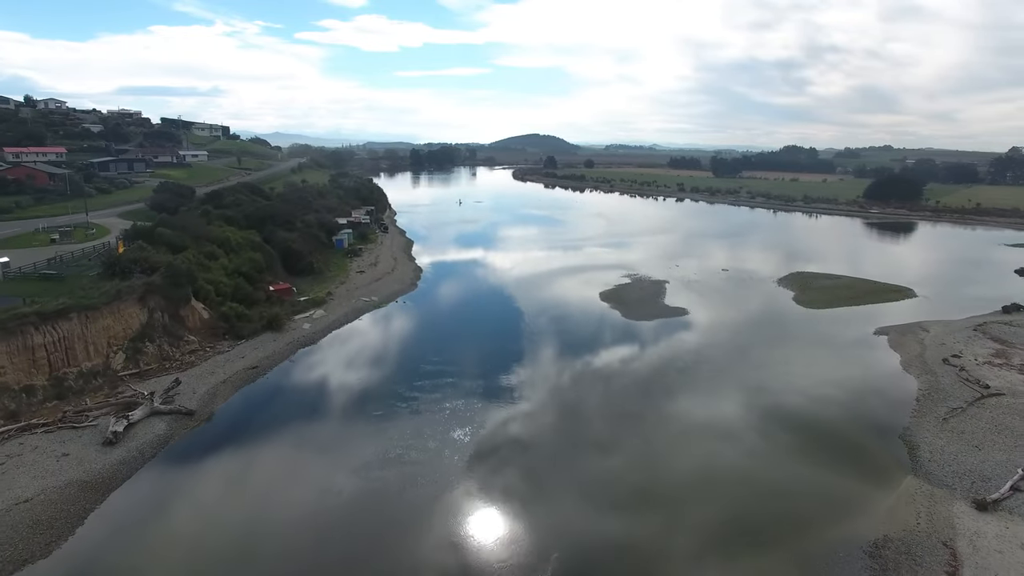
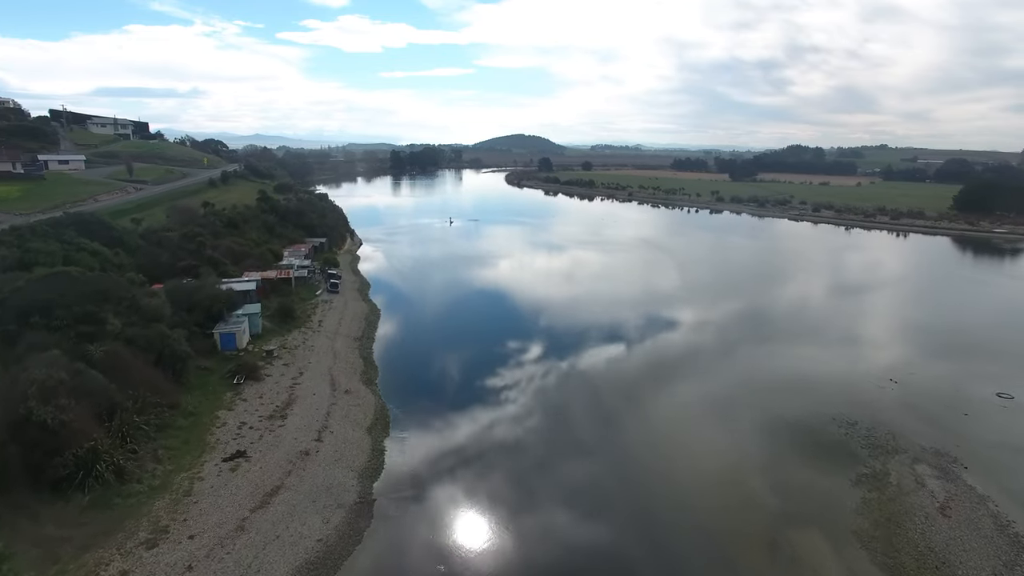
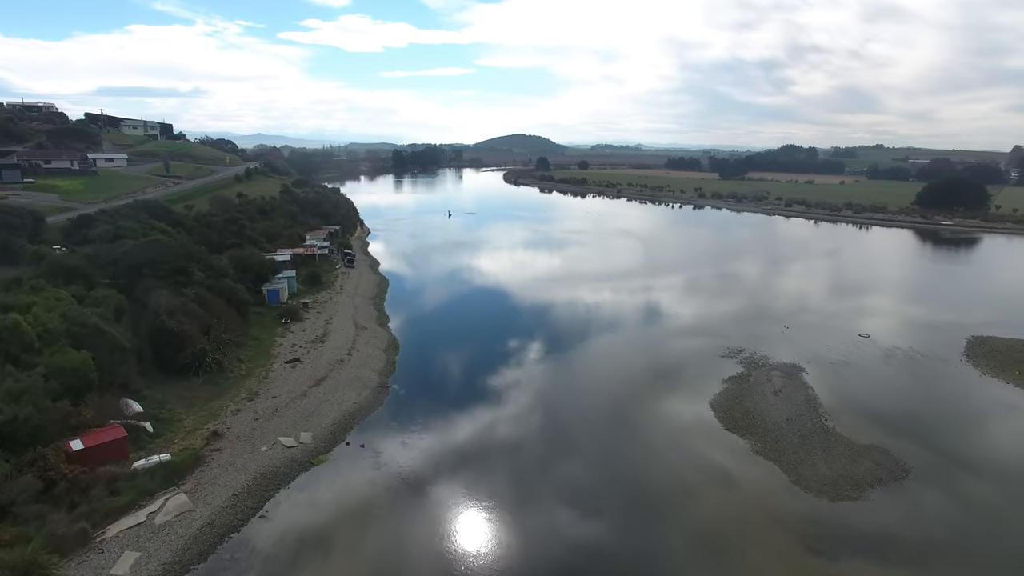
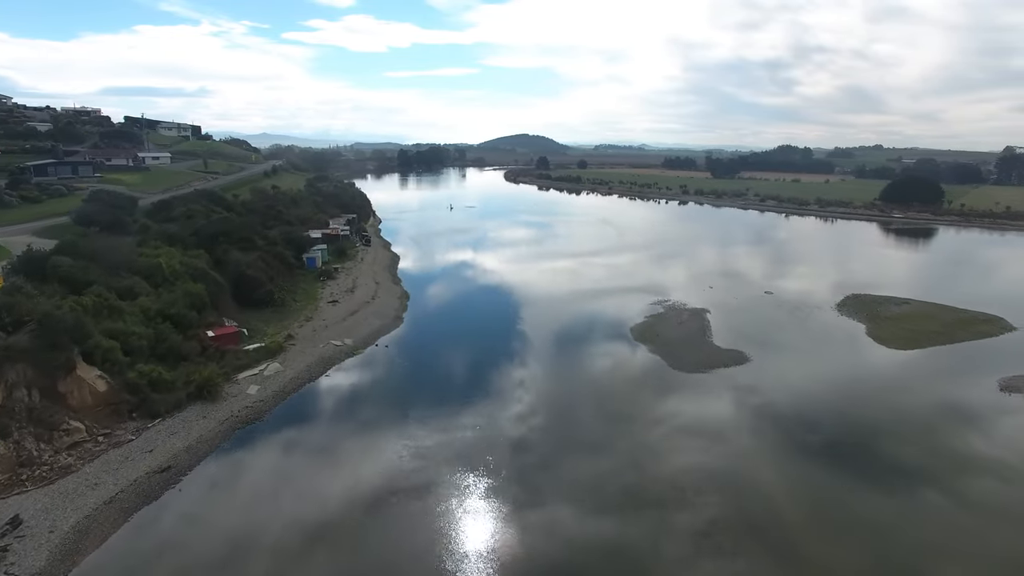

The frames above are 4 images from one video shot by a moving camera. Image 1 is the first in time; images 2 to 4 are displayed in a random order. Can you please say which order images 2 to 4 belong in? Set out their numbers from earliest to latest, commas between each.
4, 3, 2
